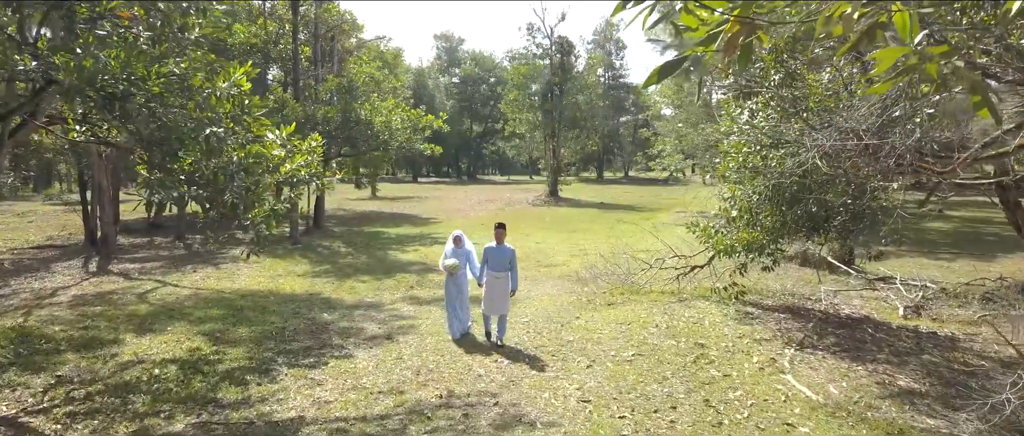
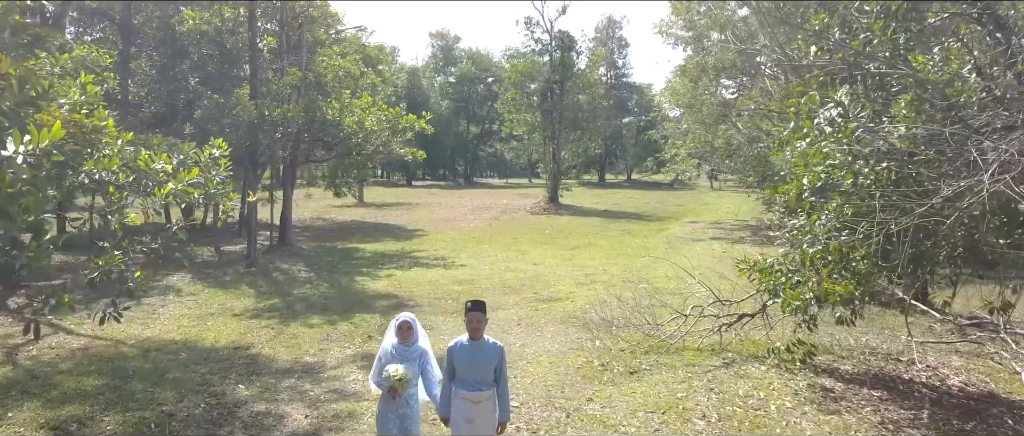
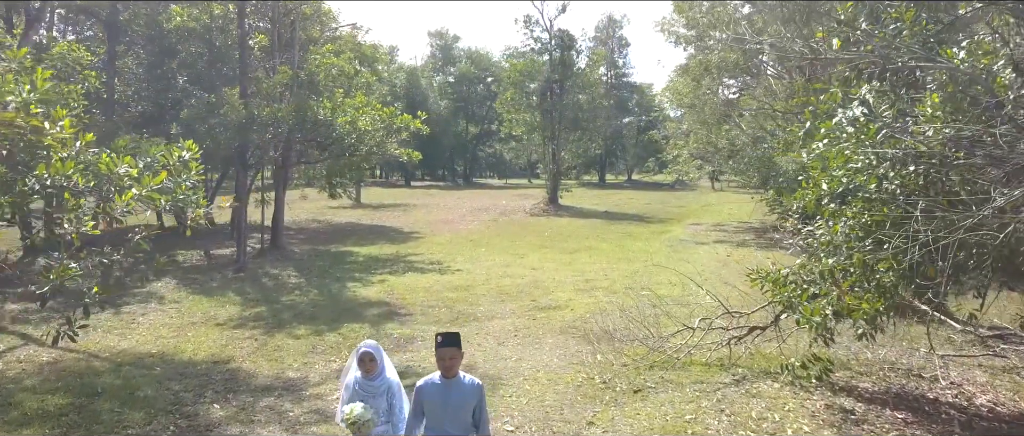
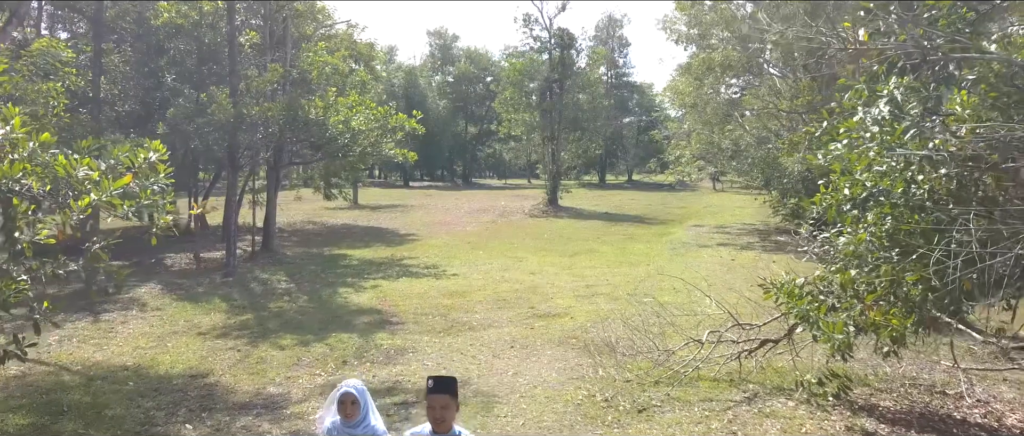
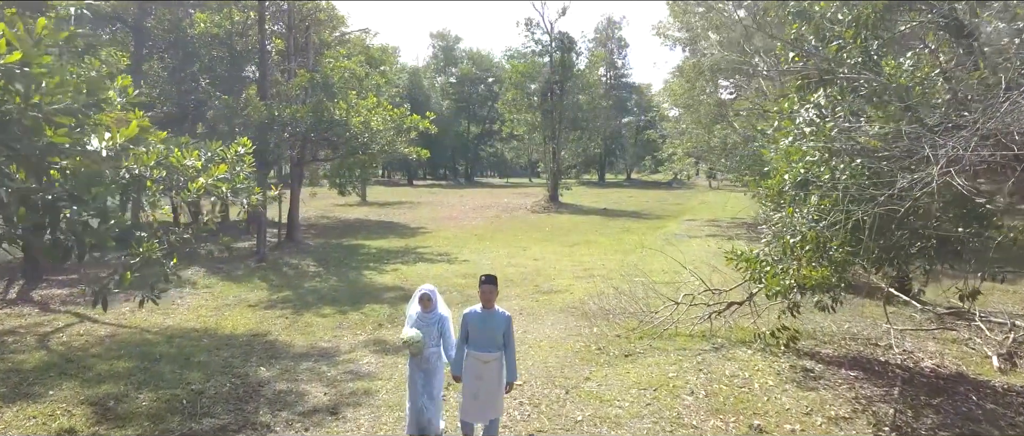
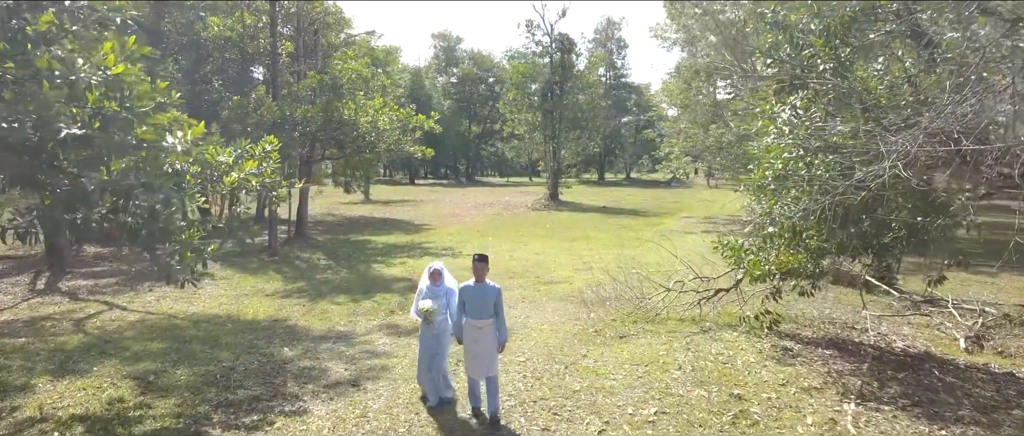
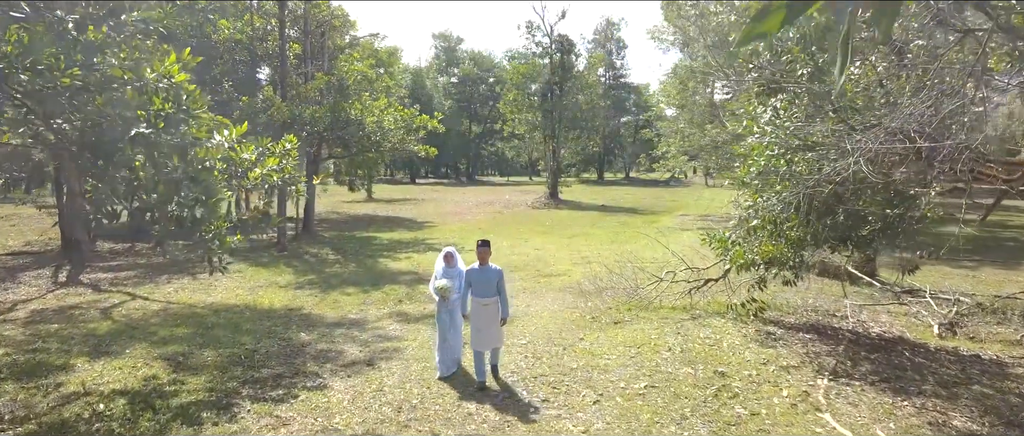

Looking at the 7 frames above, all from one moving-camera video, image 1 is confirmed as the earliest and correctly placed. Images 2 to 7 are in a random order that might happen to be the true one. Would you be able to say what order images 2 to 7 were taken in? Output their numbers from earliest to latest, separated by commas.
7, 6, 5, 2, 3, 4
